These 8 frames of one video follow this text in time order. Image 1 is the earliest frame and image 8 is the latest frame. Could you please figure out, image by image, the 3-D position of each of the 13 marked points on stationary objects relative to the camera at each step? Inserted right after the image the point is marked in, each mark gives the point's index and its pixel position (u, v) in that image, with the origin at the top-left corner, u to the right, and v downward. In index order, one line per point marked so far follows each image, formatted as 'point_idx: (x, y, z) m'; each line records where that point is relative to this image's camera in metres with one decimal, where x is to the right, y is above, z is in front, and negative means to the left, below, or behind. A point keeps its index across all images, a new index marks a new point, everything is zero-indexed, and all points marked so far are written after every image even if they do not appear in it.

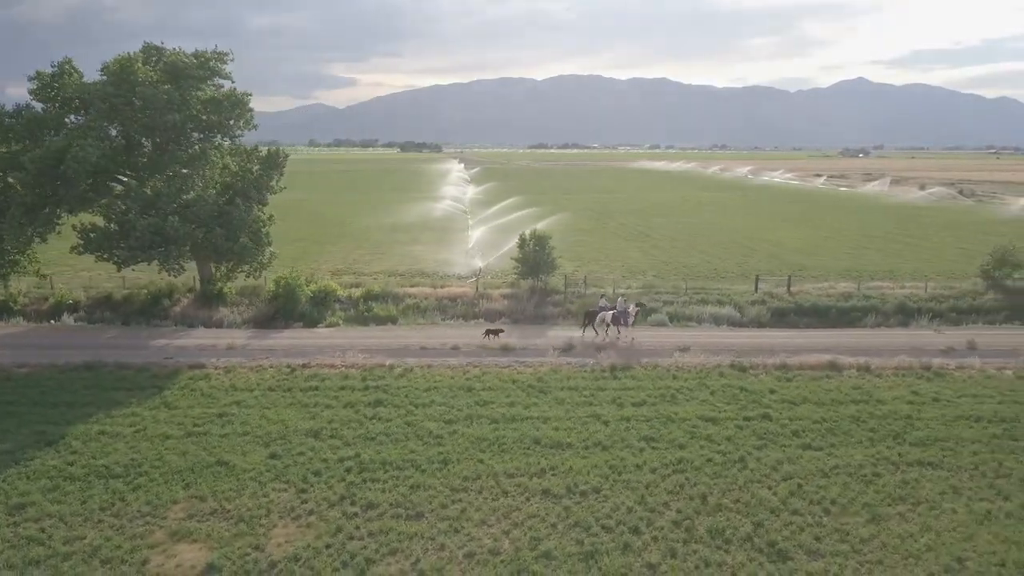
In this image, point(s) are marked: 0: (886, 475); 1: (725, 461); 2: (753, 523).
0: (+8.8, -4.4, +18.8) m
1: (+5.2, -4.3, +19.5) m
2: (+4.9, -4.8, +16.4) m
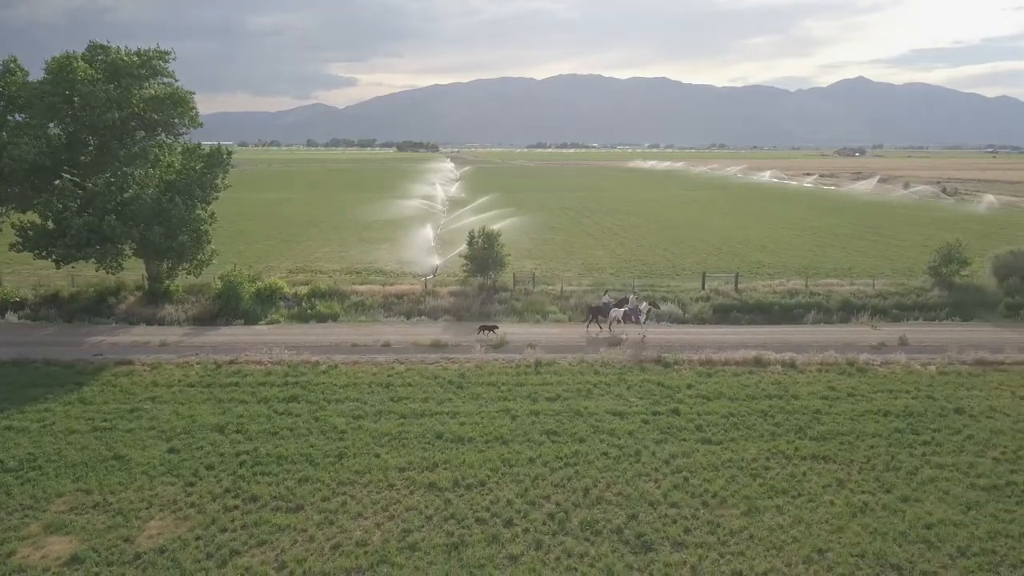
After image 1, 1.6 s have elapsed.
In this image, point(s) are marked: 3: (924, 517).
0: (+6.2, -4.3, +18.9) m
1: (+2.6, -4.1, +19.7) m
2: (+2.4, -4.7, +16.5) m
3: (+8.5, -4.7, +16.4) m
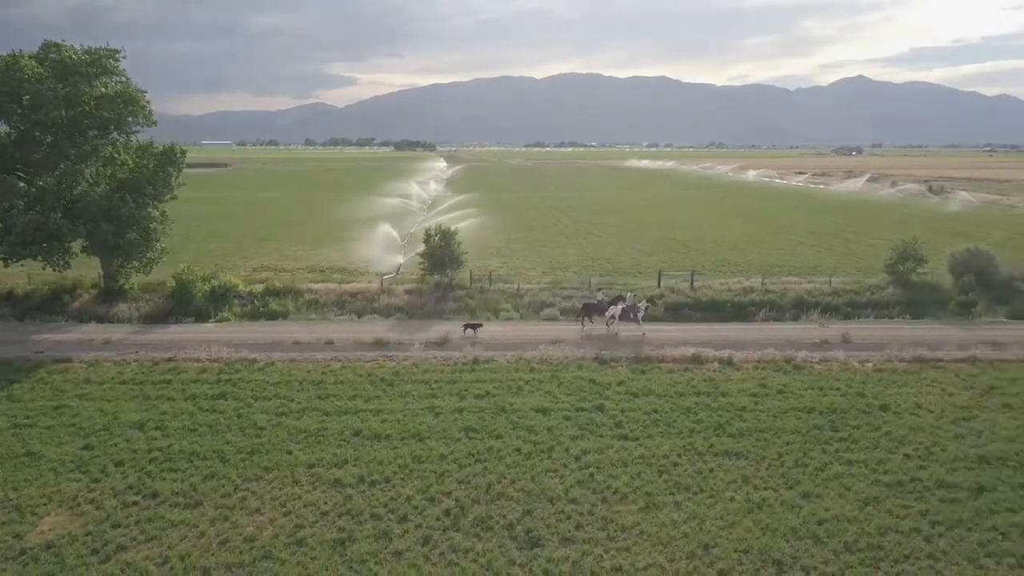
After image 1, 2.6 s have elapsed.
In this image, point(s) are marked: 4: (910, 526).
0: (+4.1, -4.2, +18.9) m
1: (+0.5, -4.1, +19.7) m
2: (+0.2, -4.6, +16.5) m
3: (+6.3, -4.7, +16.5) m
4: (+7.9, -4.8, +15.9) m
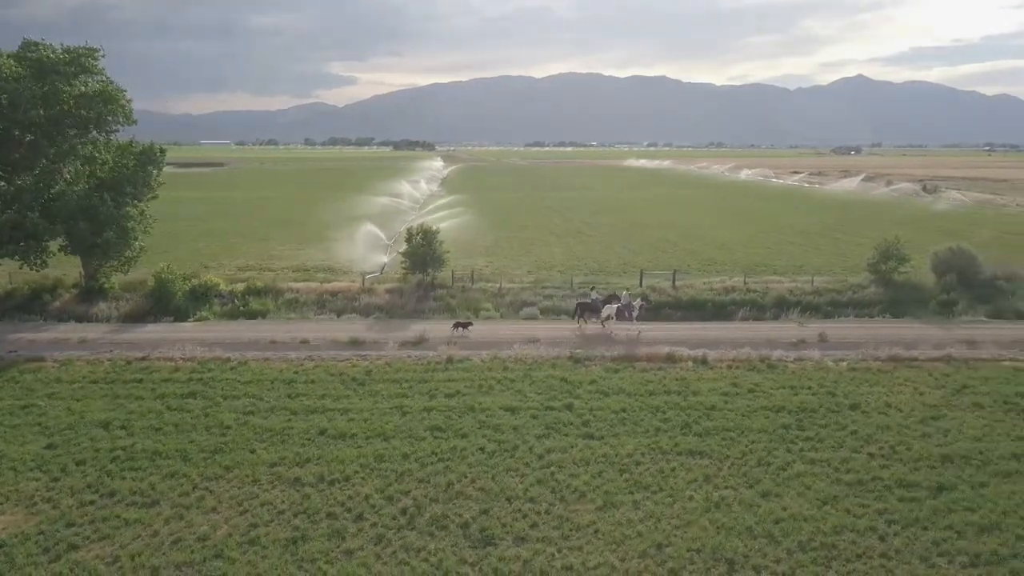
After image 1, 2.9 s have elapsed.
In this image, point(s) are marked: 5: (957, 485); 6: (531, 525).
0: (+3.2, -4.2, +18.9) m
1: (-0.4, -4.0, +19.7) m
2: (-0.7, -4.6, +16.5) m
3: (+5.4, -4.6, +16.4) m
4: (+7.0, -4.7, +15.9) m
5: (+10.0, -4.4, +17.9) m
6: (+0.4, -4.7, +15.9) m
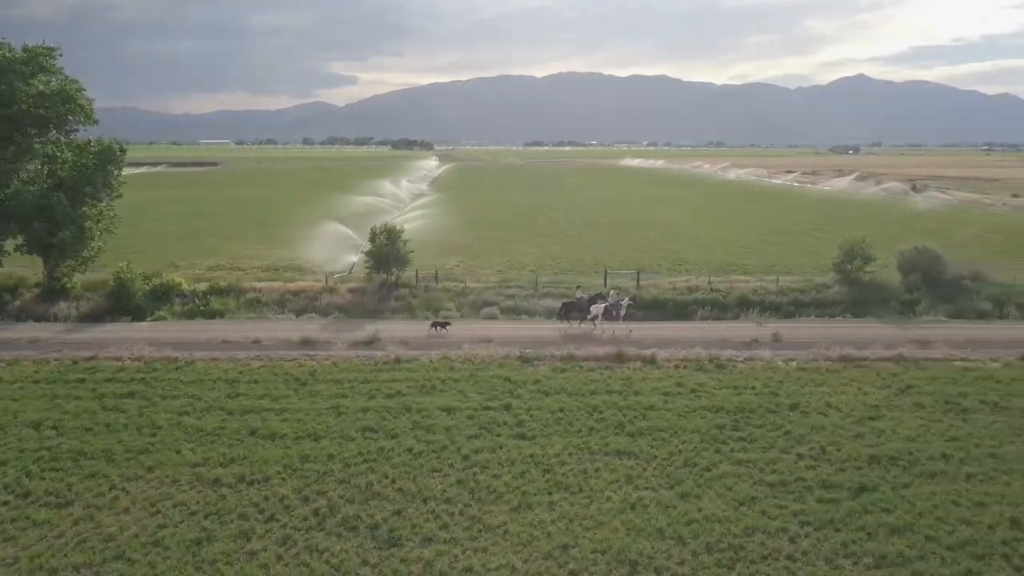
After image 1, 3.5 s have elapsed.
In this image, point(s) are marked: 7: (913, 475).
0: (+1.4, -4.2, +18.8) m
1: (-2.2, -4.0, +19.6) m
2: (-2.5, -4.6, +16.4) m
3: (+3.6, -4.6, +16.3) m
4: (+5.3, -4.7, +15.8) m
5: (+8.2, -4.4, +17.8) m
6: (-1.4, -4.7, +15.9) m
7: (+9.3, -4.3, +18.5) m
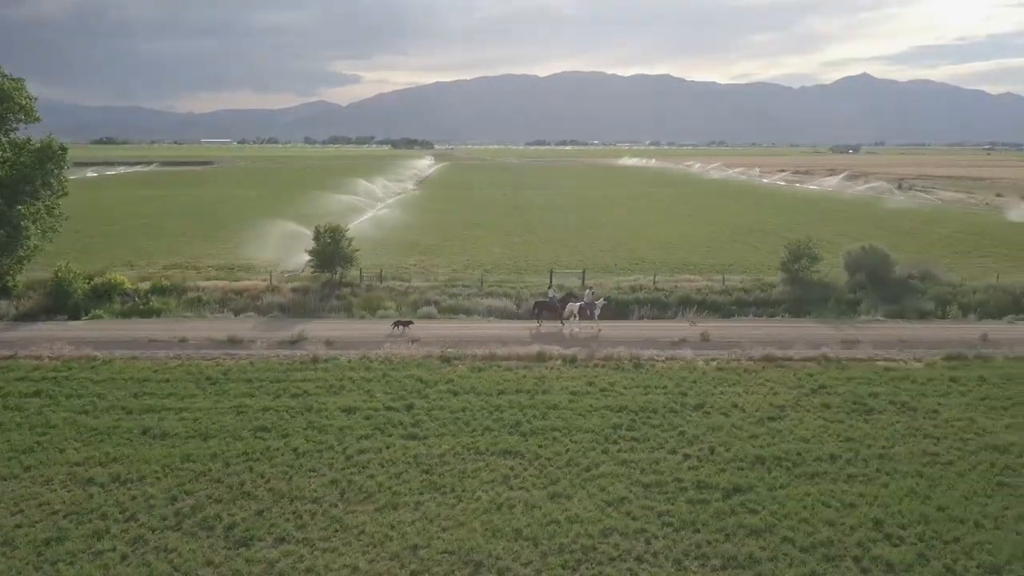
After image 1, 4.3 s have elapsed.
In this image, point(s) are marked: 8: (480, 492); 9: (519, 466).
0: (-1.4, -4.1, +18.8) m
1: (-5.0, -4.0, +19.5) m
2: (-5.3, -4.6, +16.4) m
3: (+0.8, -4.6, +16.3) m
4: (+2.5, -4.7, +15.7) m
5: (+5.4, -4.4, +17.7) m
6: (-4.2, -4.7, +15.8) m
7: (+6.5, -4.3, +18.3) m
8: (-0.7, -4.4, +17.4) m
9: (+0.2, -4.2, +18.8) m
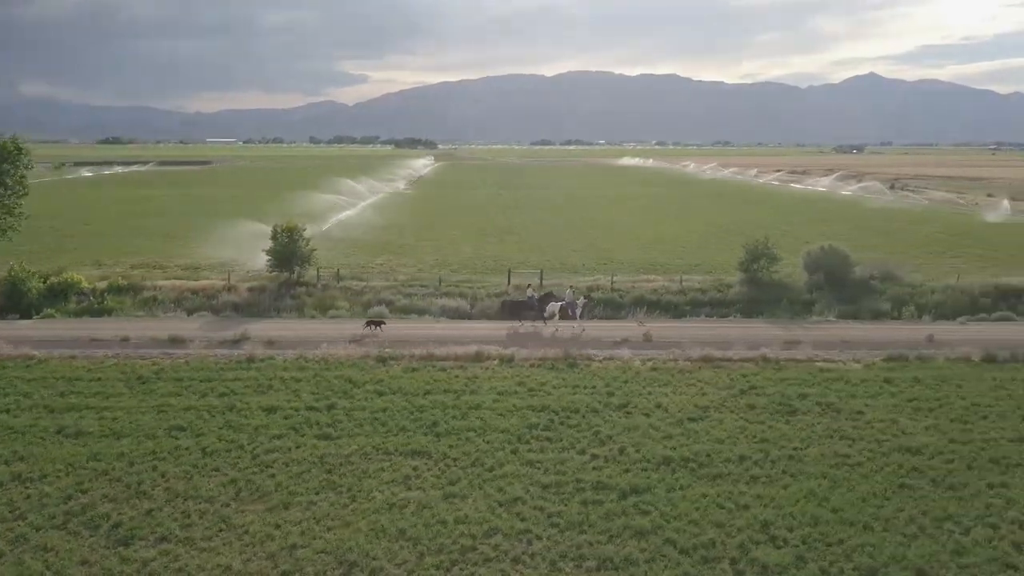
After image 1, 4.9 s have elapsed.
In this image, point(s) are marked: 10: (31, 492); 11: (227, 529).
0: (-3.6, -4.1, +18.7) m
1: (-7.2, -4.0, +19.5) m
2: (-7.5, -4.6, +16.4) m
3: (-1.4, -4.6, +16.2) m
4: (+0.2, -4.7, +15.7) m
5: (+3.1, -4.4, +17.6) m
6: (-6.5, -4.7, +15.8) m
7: (+4.2, -4.3, +18.3) m
8: (-2.9, -4.4, +17.3) m
9: (-2.1, -4.2, +18.7) m
10: (-10.3, -4.4, +17.2) m
11: (-5.6, -4.7, +15.7) m
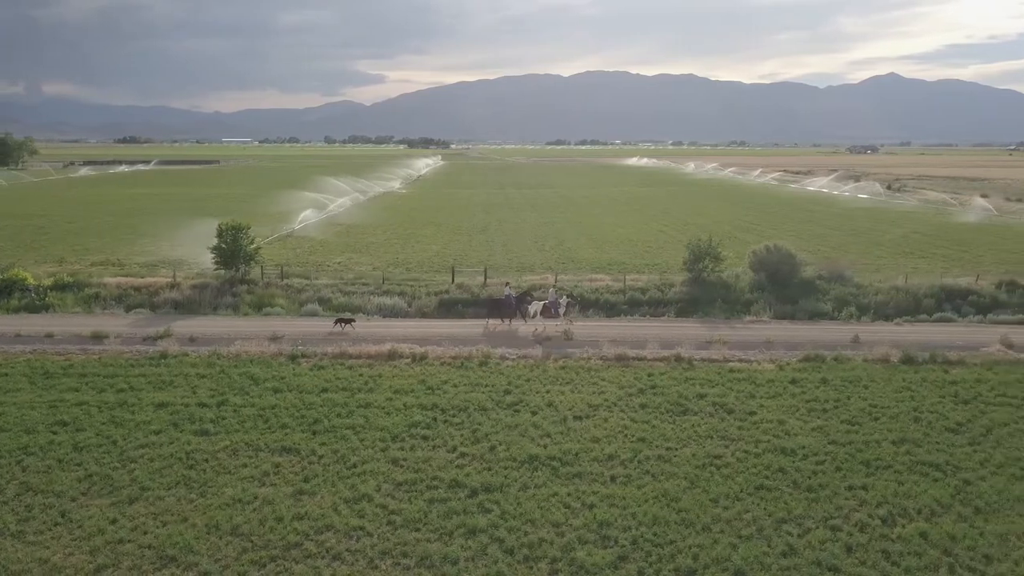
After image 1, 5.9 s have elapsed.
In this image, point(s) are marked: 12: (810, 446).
0: (-6.8, -4.1, +18.8) m
1: (-10.4, -3.9, +19.6) m
2: (-10.8, -4.5, +16.5) m
3: (-4.7, -4.5, +16.2) m
4: (-3.1, -4.7, +15.6) m
5: (-0.1, -4.3, +17.5) m
6: (-9.7, -4.6, +15.9) m
7: (+1.0, -4.3, +18.1) m
8: (-6.2, -4.3, +17.4) m
9: (-5.3, -4.1, +18.7) m
10: (-13.6, -4.3, +17.3) m
11: (-8.9, -4.6, +15.7) m
12: (+7.4, -3.9, +19.8) m
